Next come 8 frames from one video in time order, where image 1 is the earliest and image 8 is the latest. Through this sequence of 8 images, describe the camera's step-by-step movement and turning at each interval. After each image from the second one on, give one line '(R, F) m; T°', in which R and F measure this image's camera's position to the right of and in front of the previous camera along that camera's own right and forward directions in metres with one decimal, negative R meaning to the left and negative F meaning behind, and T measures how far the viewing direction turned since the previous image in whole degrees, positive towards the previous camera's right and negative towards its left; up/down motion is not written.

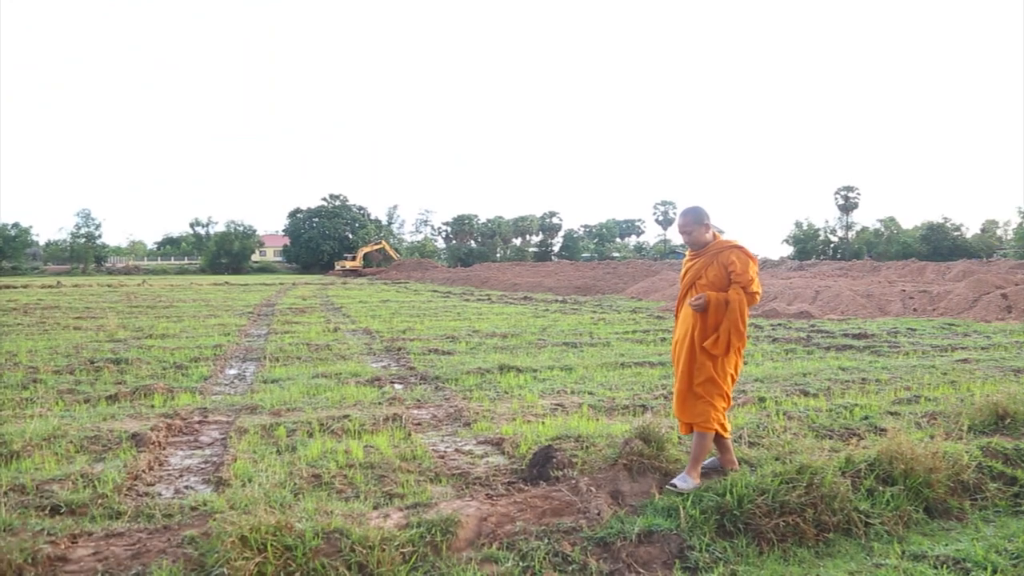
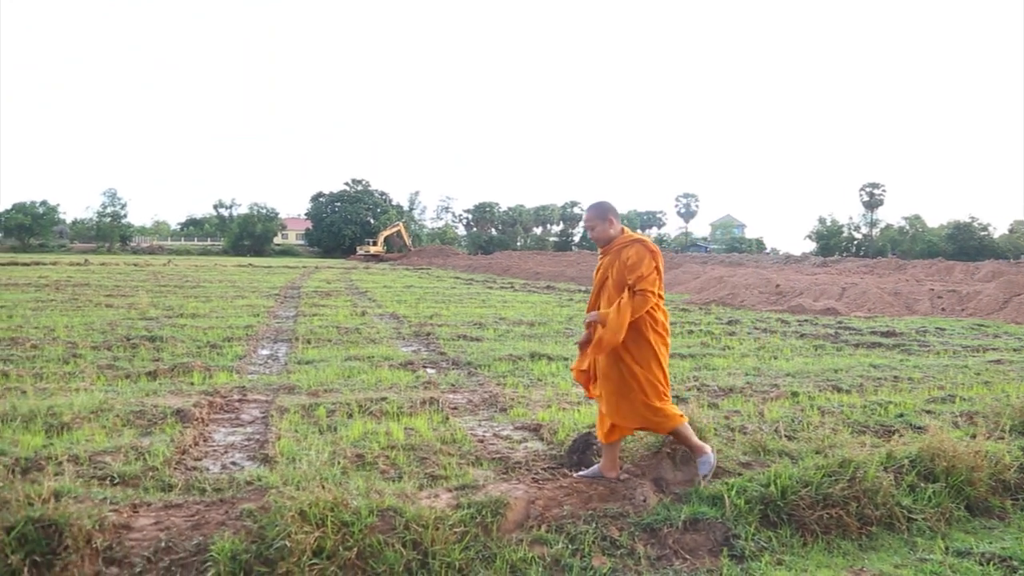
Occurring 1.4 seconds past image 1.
(-0.2, -0.1) m; -1°
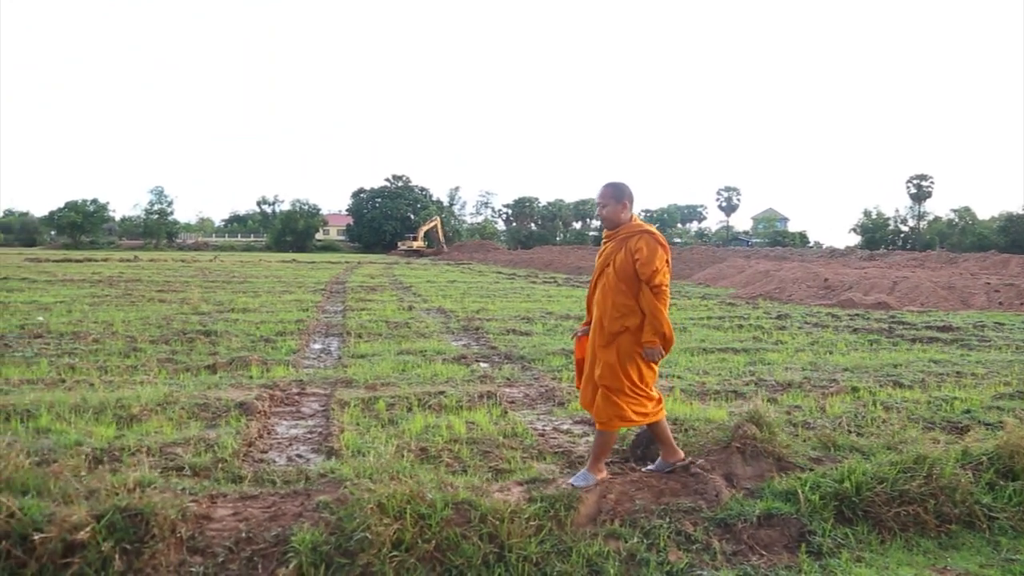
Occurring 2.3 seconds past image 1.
(-0.2, 0.0) m; -2°
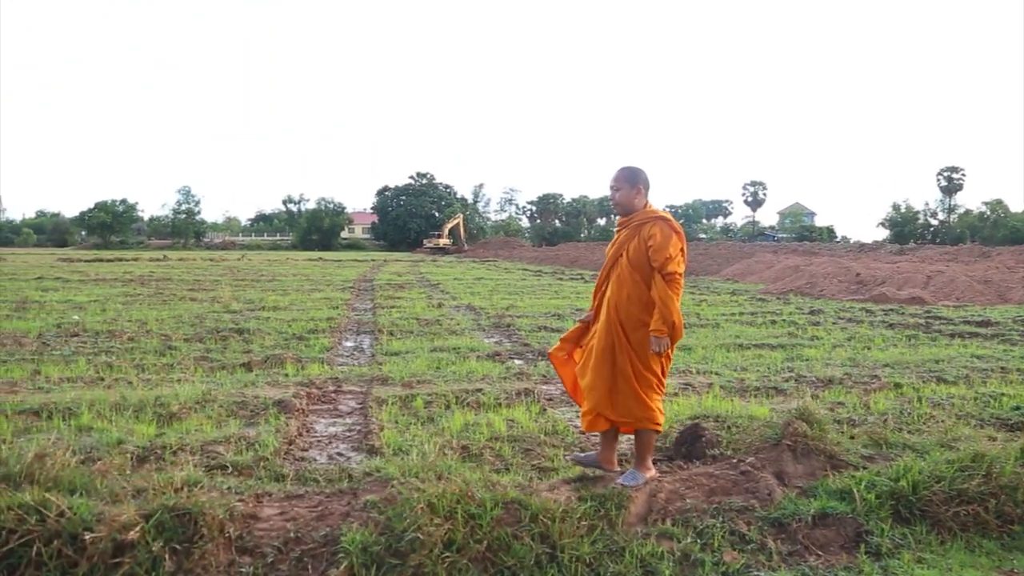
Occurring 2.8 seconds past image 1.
(-0.1, +0.1) m; -1°
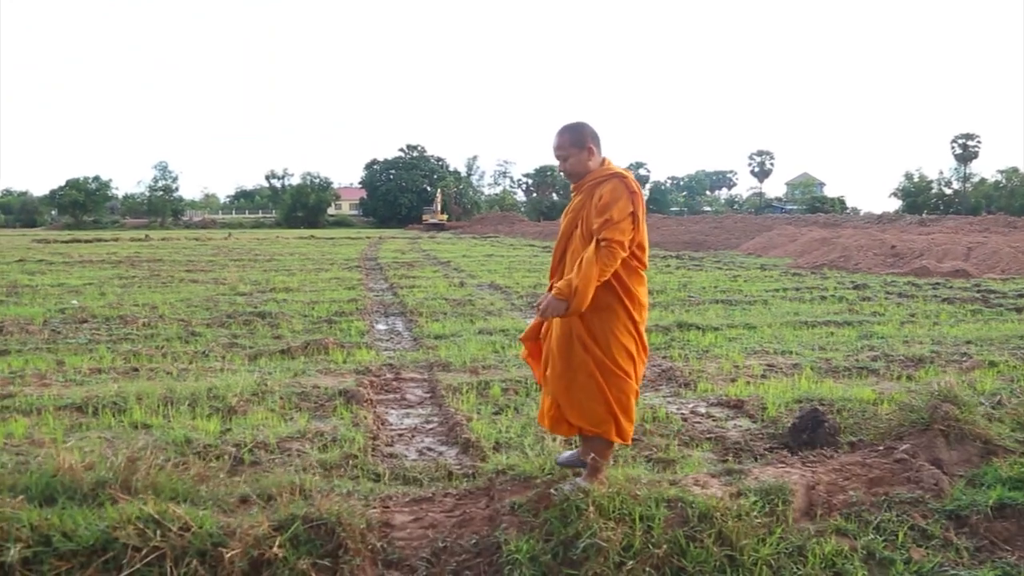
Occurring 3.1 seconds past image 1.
(-0.7, +0.4) m; +2°
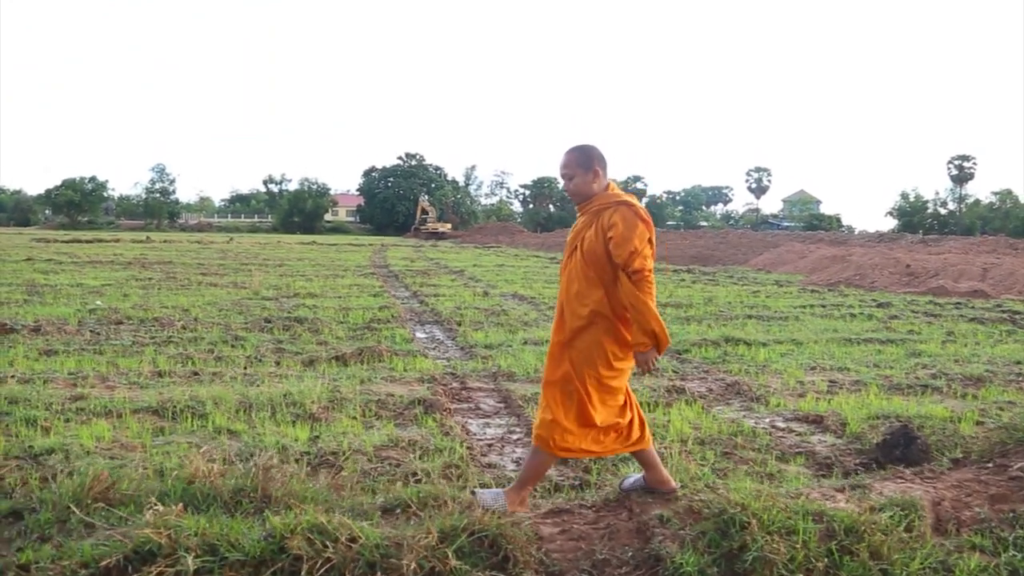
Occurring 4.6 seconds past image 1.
(-0.7, 0.0) m; +2°
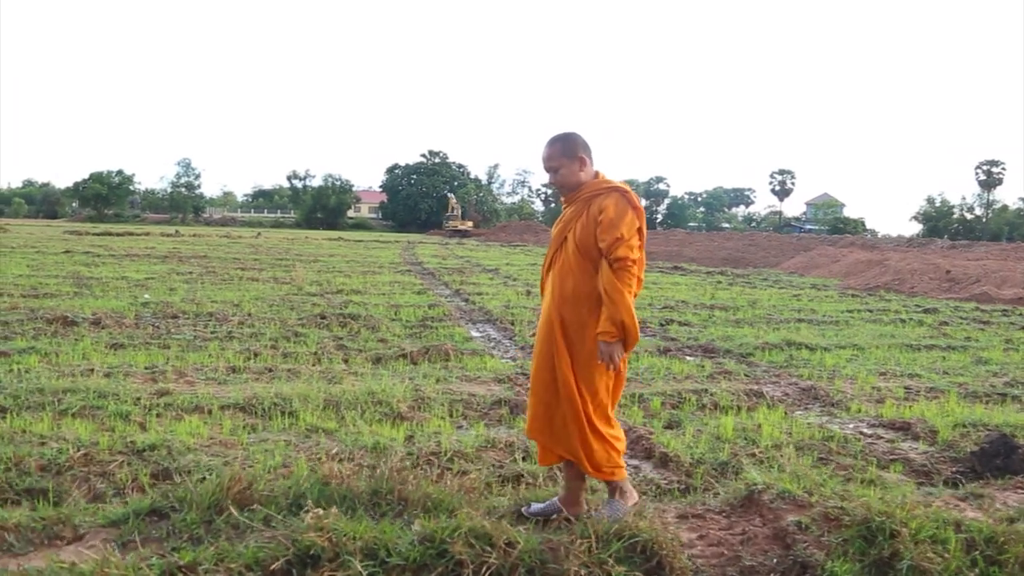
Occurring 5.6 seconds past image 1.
(-0.5, 0.0) m; 0°
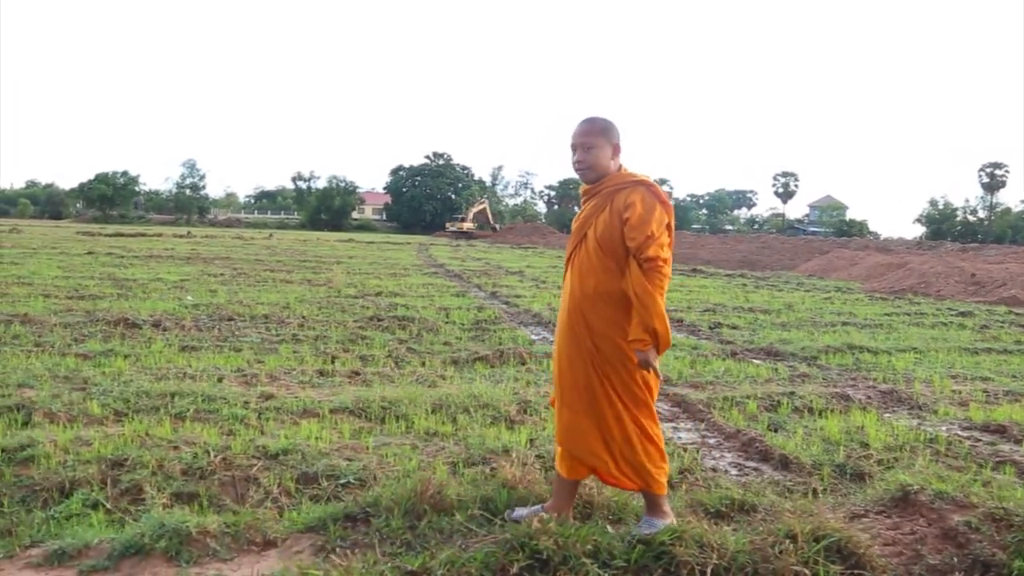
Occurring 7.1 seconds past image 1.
(-0.7, 0.0) m; +2°
